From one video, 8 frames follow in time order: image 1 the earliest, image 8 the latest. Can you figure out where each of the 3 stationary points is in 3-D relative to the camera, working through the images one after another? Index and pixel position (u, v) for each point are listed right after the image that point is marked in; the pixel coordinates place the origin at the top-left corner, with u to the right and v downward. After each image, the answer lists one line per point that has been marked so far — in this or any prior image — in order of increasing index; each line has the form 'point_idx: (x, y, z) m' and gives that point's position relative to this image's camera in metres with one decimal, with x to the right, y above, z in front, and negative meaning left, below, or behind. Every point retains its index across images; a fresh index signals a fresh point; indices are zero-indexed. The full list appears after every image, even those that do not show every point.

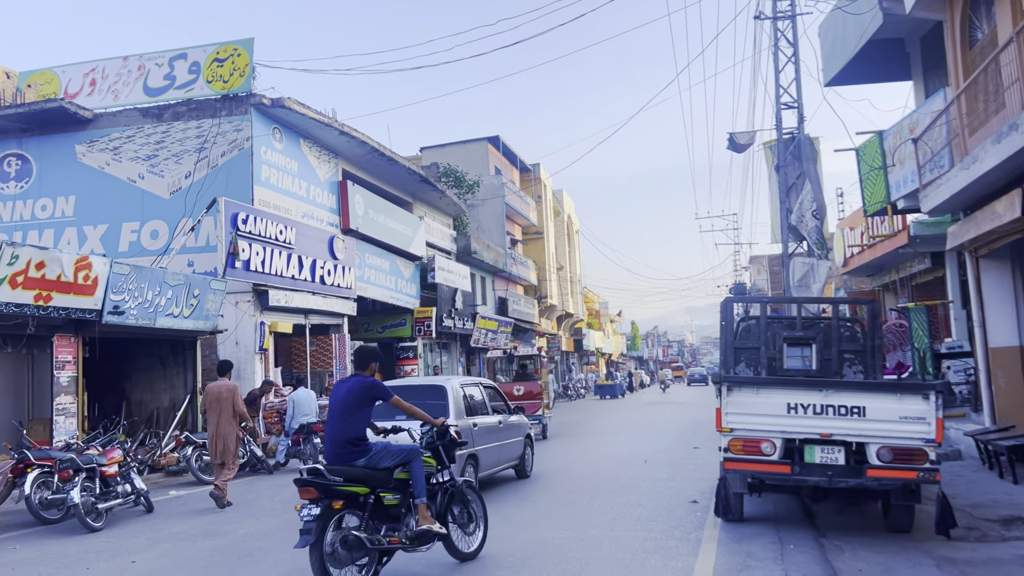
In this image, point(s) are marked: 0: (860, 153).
0: (+6.8, +2.7, +16.6) m
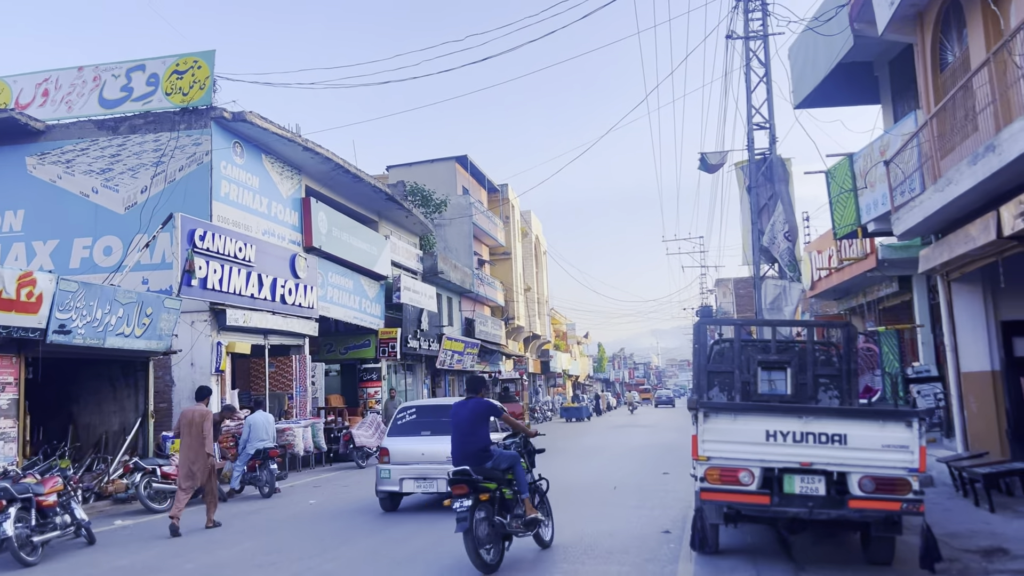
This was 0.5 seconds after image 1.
0: (+6.2, +2.2, +16.5) m
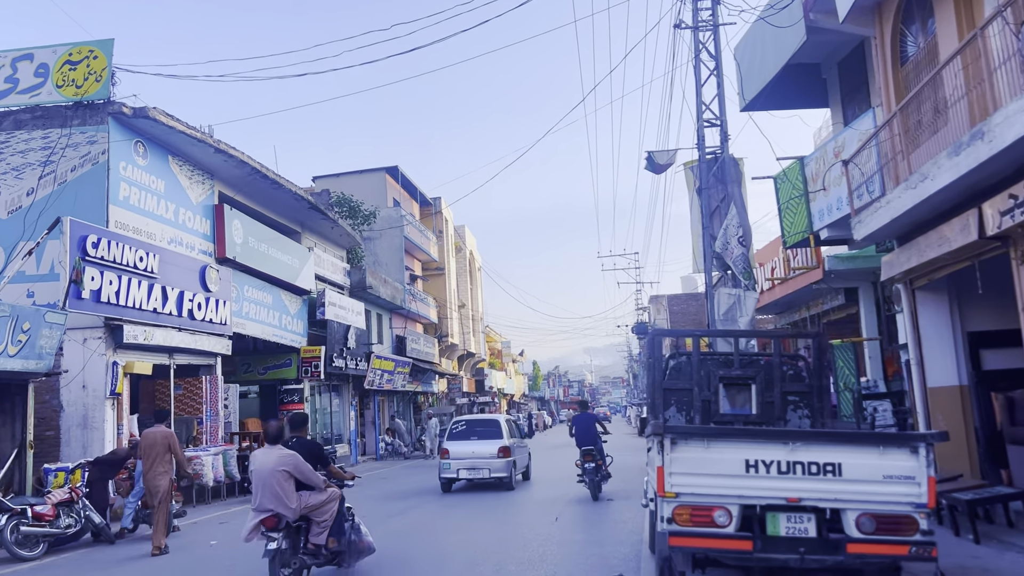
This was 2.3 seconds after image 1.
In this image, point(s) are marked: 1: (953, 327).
0: (+5.0, +2.0, +15.7) m
1: (+5.9, -0.5, +11.3) m
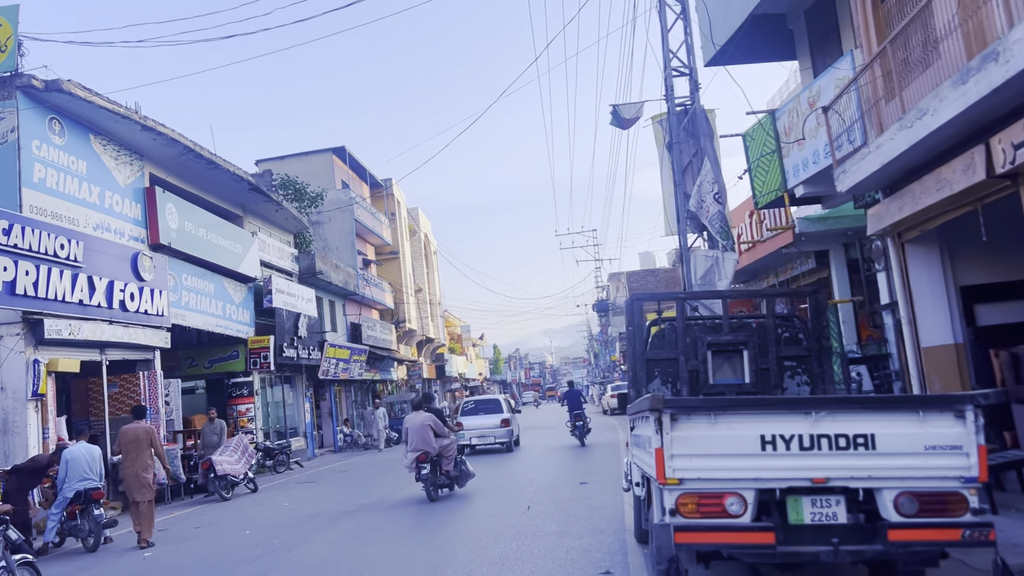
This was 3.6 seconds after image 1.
0: (+4.1, +2.7, +14.8) m
1: (+5.4, +0.1, +10.5) m
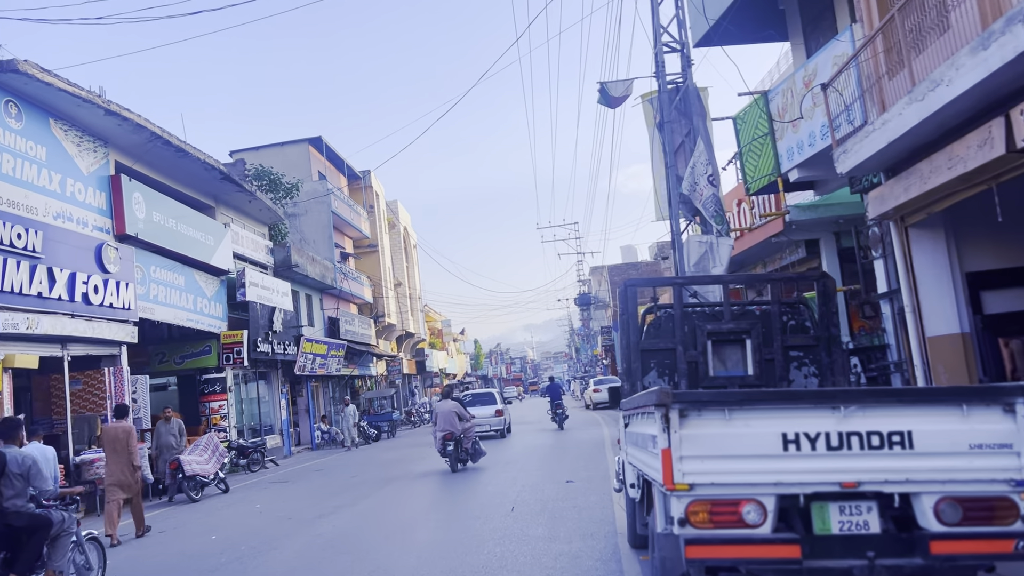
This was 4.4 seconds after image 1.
0: (+3.8, +2.8, +14.2) m
1: (+5.2, +0.2, +10.0) m
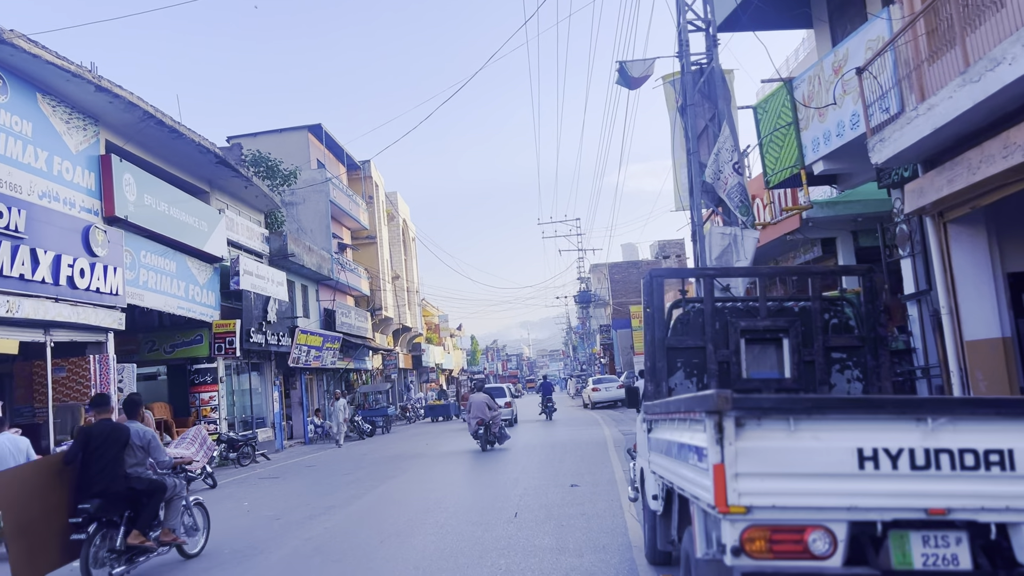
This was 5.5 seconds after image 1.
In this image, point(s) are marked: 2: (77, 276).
0: (+4.0, +2.9, +13.5) m
1: (+5.3, +0.2, +9.3) m
2: (-8.3, +0.2, +16.1) m
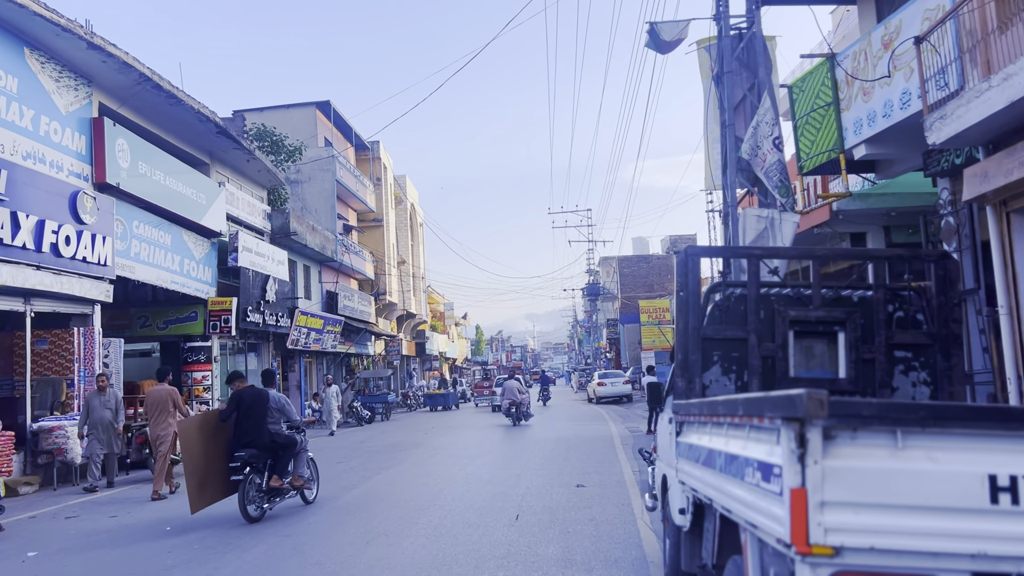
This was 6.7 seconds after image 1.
0: (+4.2, +3.0, +12.5) m
1: (+5.4, +0.2, +8.3) m
2: (-8.1, +0.8, +15.2) m
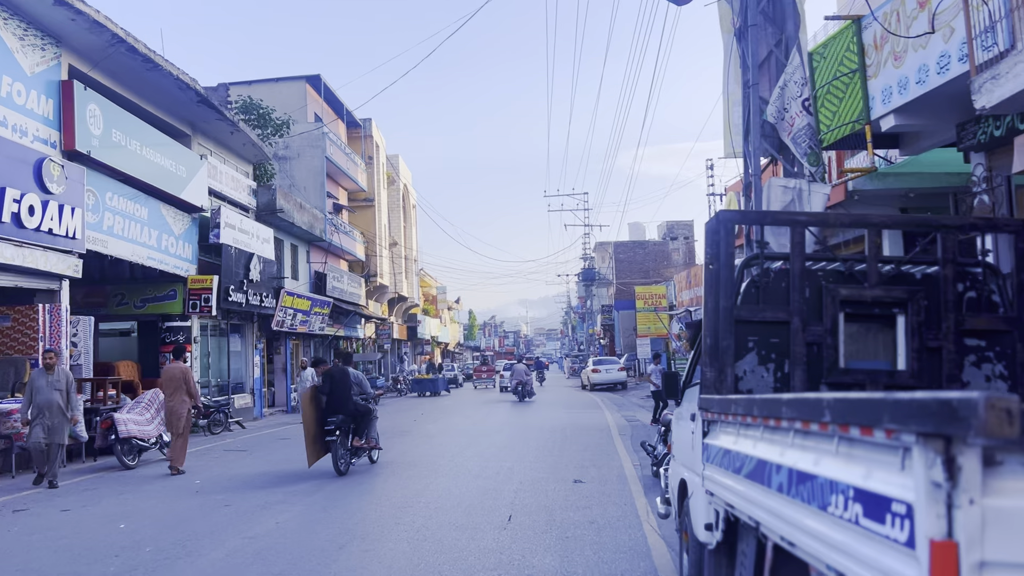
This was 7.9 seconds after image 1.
0: (+4.2, +3.2, +11.6) m
1: (+5.4, +0.4, +7.4) m
2: (-8.2, +1.3, +14.2) m
